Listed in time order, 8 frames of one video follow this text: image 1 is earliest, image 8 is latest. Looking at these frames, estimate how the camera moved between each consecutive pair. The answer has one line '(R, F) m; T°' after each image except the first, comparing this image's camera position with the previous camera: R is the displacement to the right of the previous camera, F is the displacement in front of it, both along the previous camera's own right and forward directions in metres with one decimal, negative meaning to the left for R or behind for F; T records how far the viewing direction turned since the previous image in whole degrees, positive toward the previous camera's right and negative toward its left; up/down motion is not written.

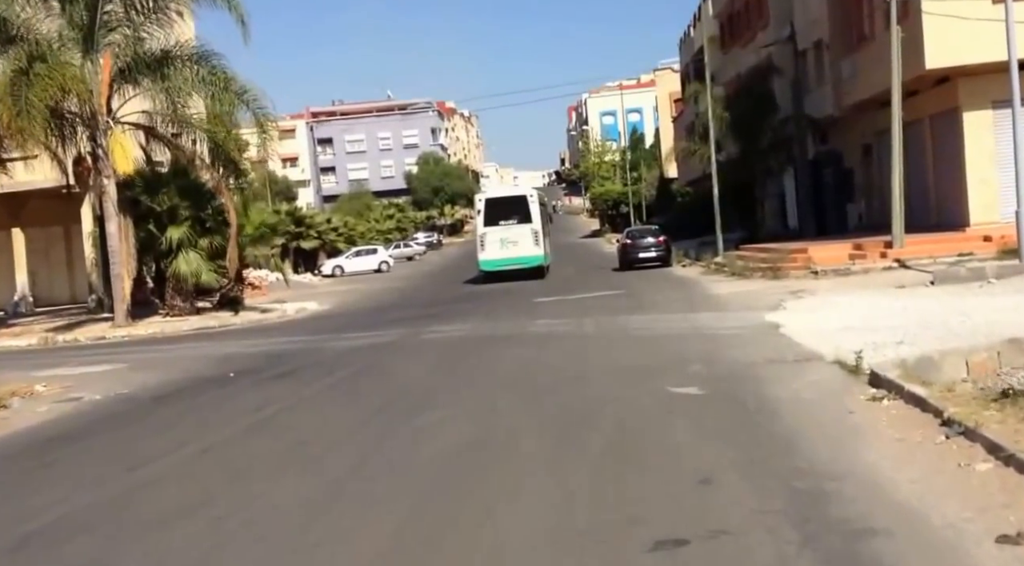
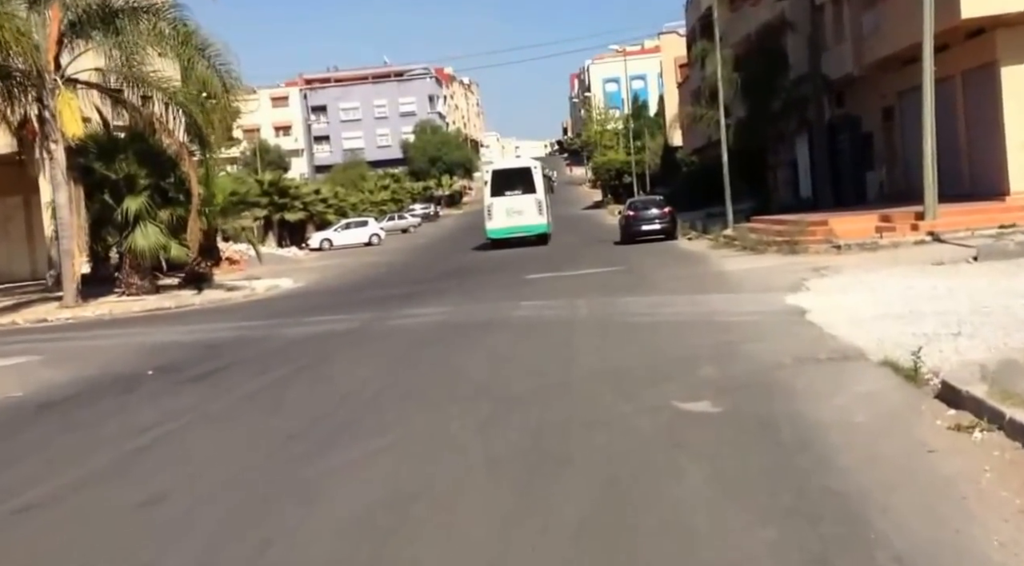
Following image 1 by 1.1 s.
(+0.4, +3.0) m; 0°
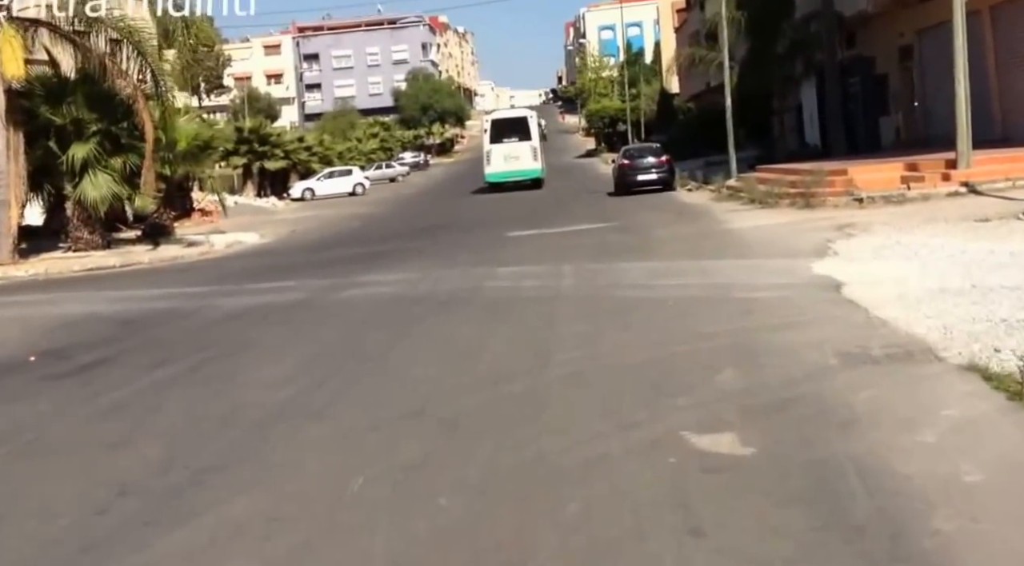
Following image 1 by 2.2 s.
(+0.3, +2.9) m; 0°
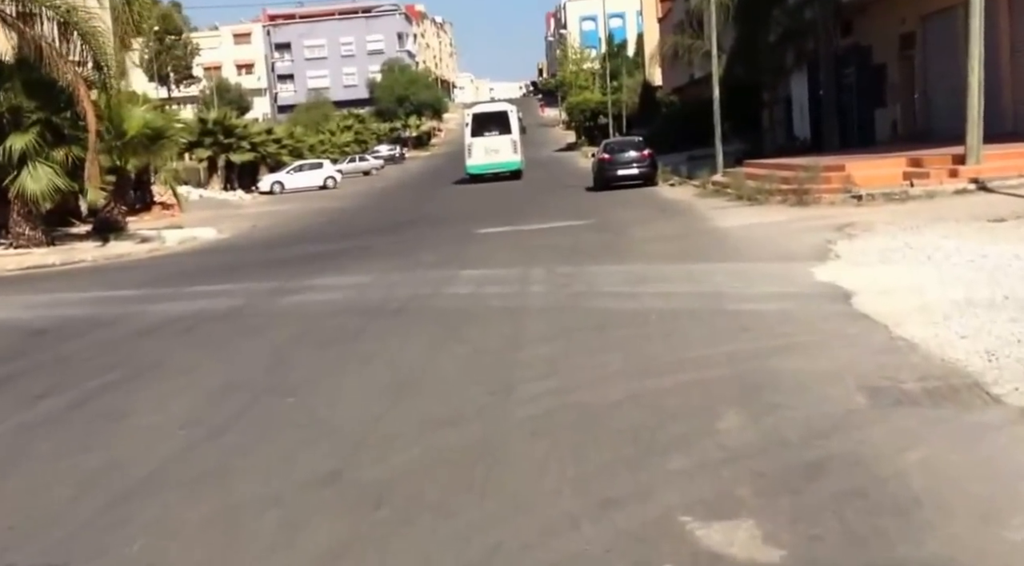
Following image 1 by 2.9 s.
(+0.2, +1.7) m; +1°
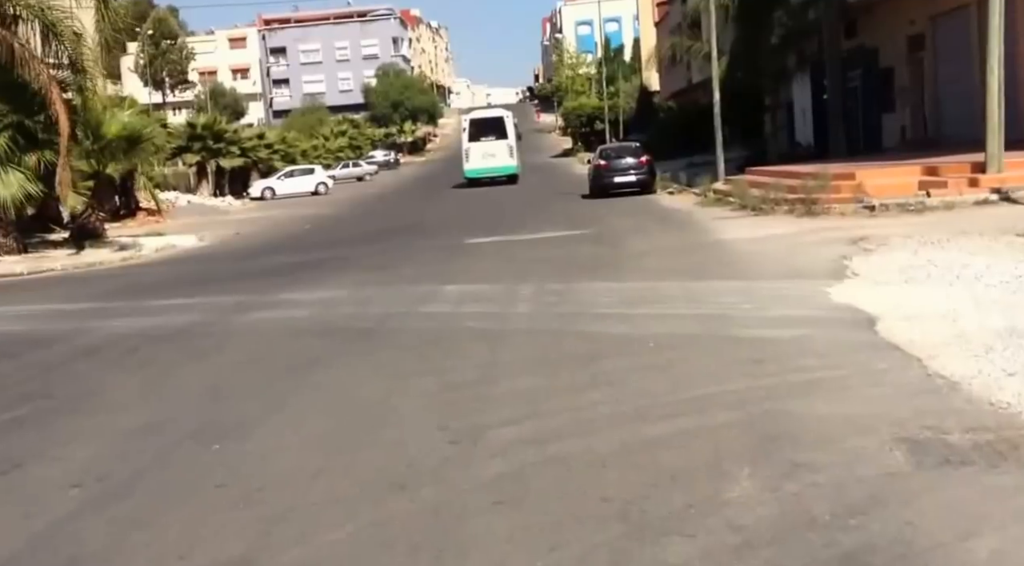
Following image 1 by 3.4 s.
(+0.2, +1.3) m; 0°
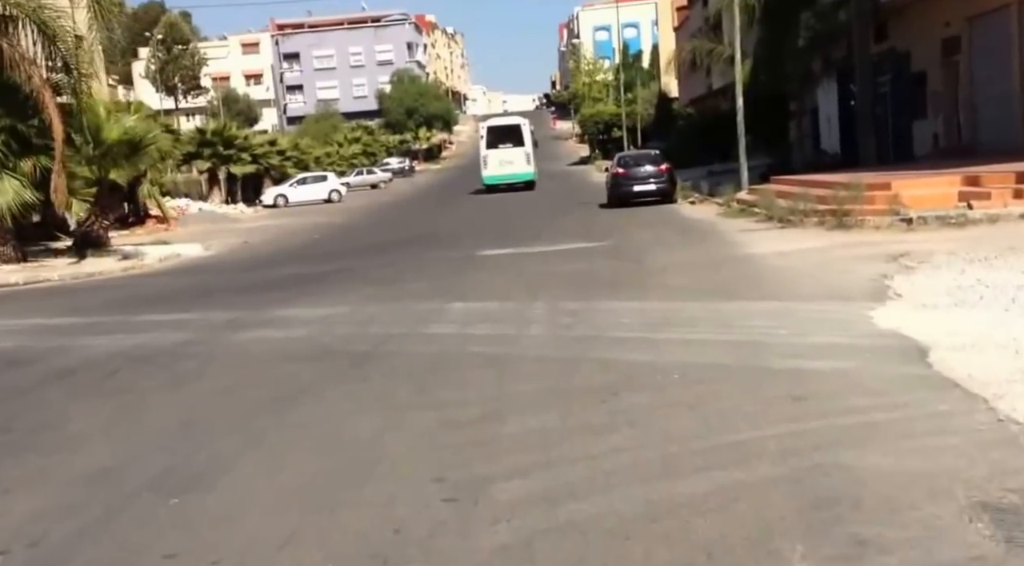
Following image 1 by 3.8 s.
(0.0, +1.0) m; -1°
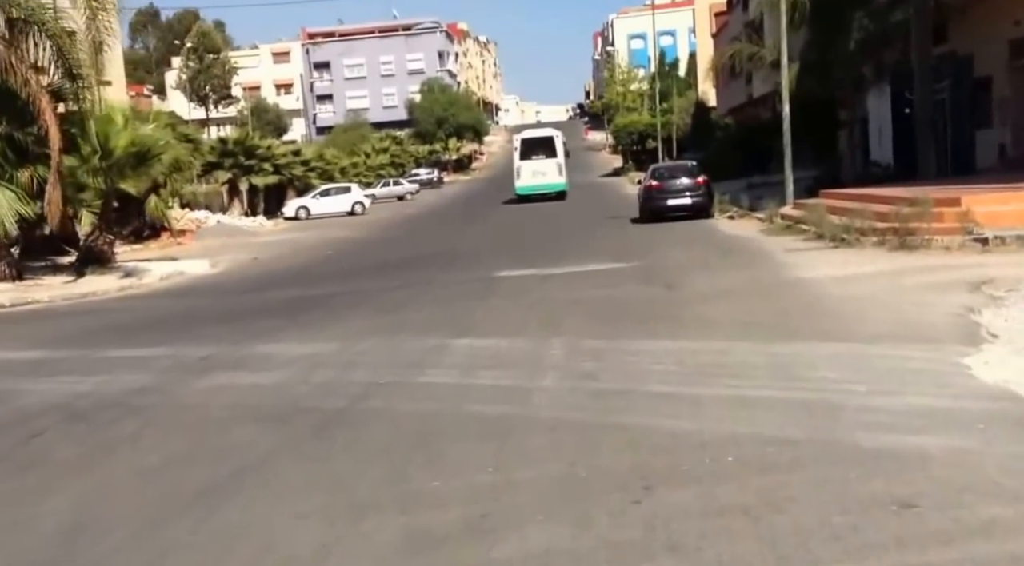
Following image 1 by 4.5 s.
(+0.2, +1.9) m; -2°
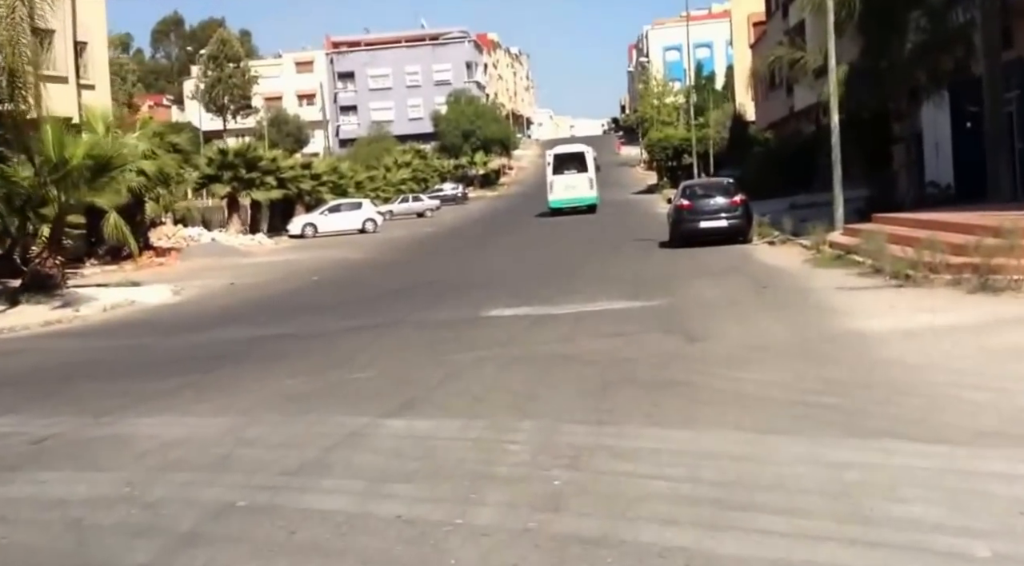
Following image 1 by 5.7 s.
(+0.6, +3.2) m; -2°
